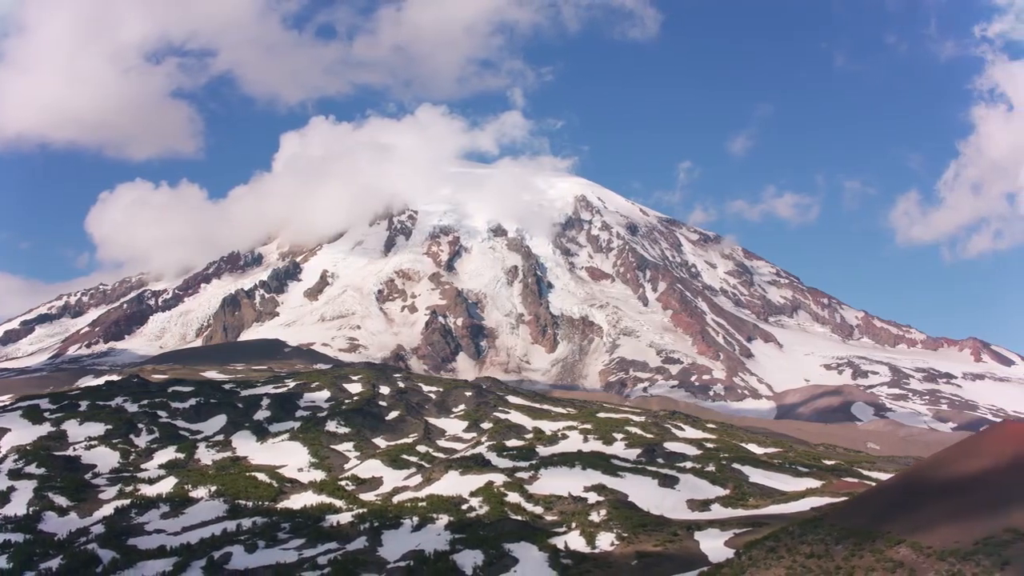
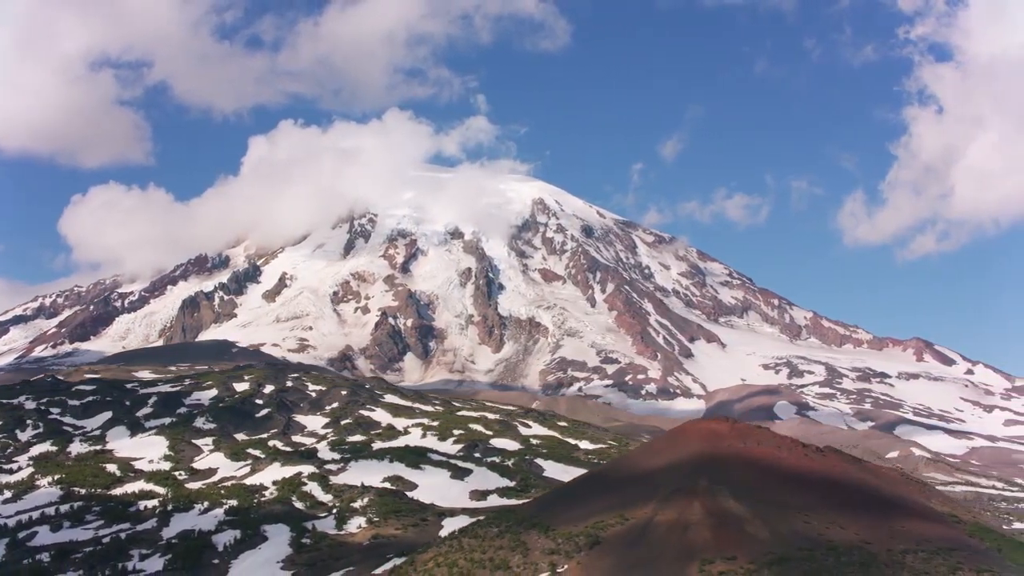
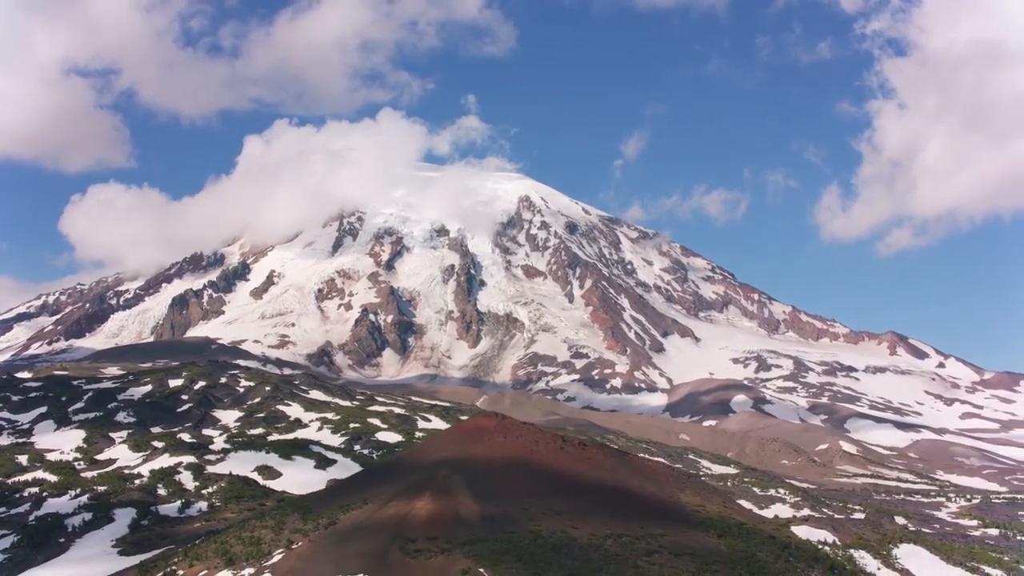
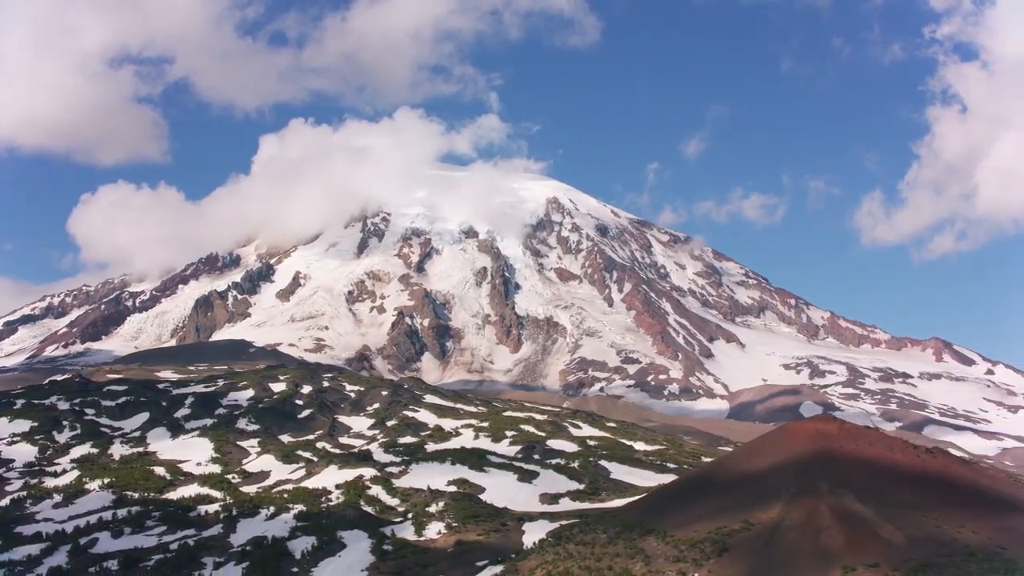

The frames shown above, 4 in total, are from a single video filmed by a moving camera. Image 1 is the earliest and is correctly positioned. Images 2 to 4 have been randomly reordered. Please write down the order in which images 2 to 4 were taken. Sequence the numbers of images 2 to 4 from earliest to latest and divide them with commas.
4, 2, 3
